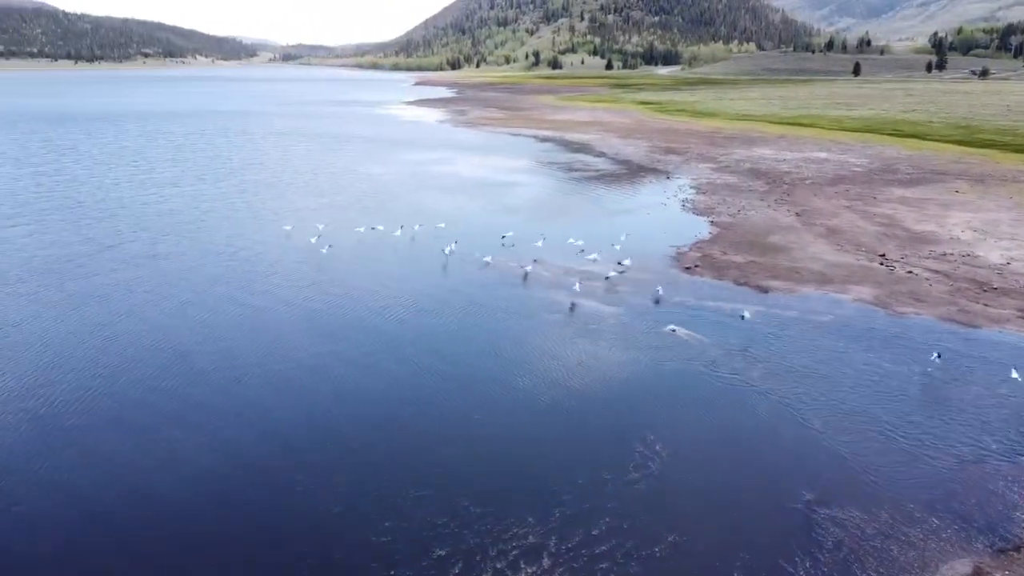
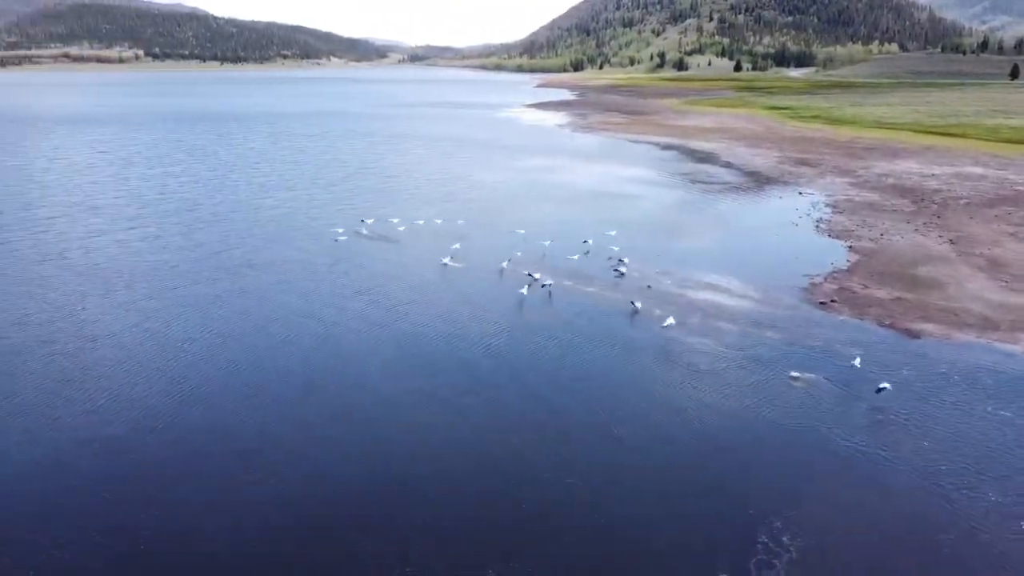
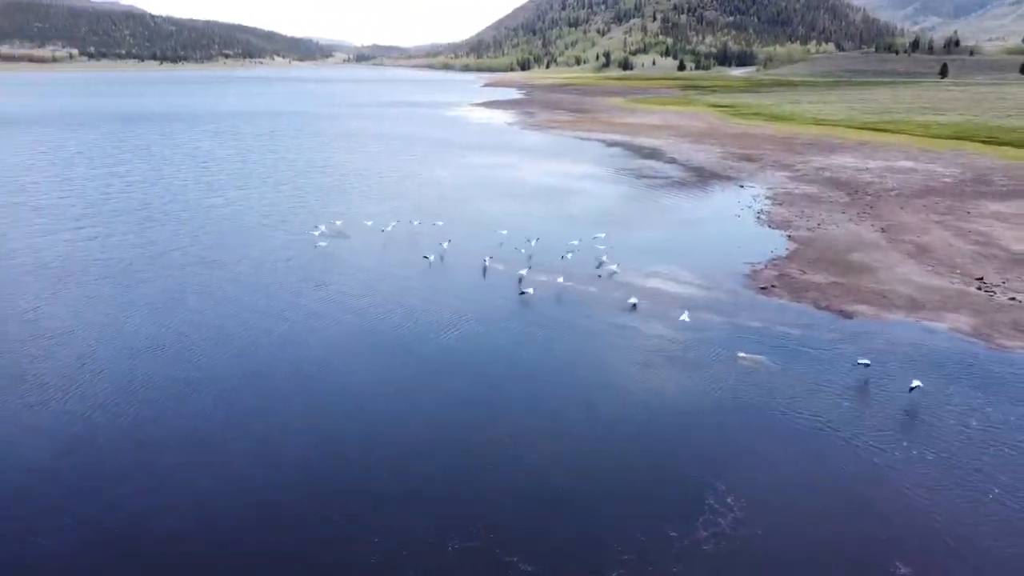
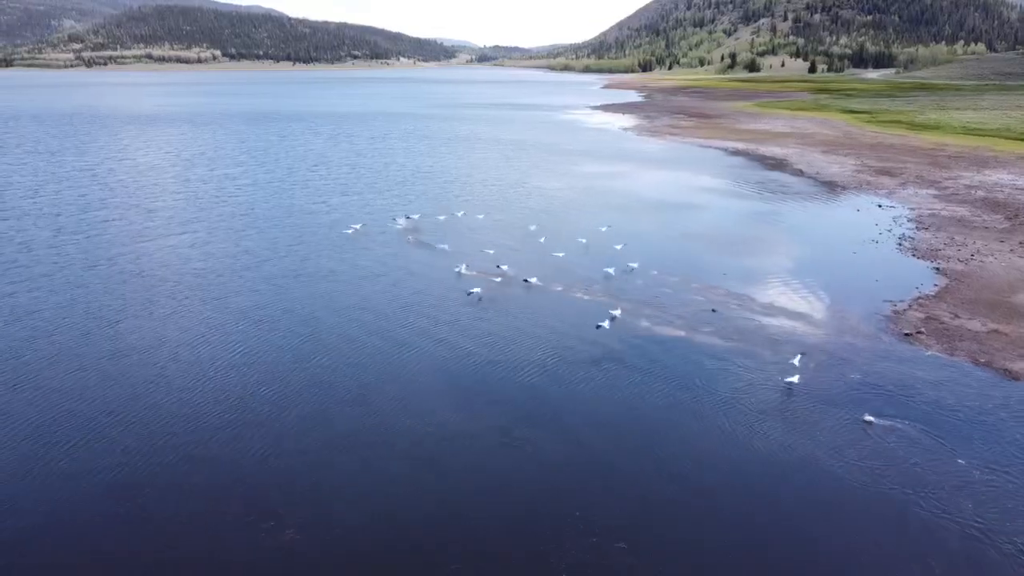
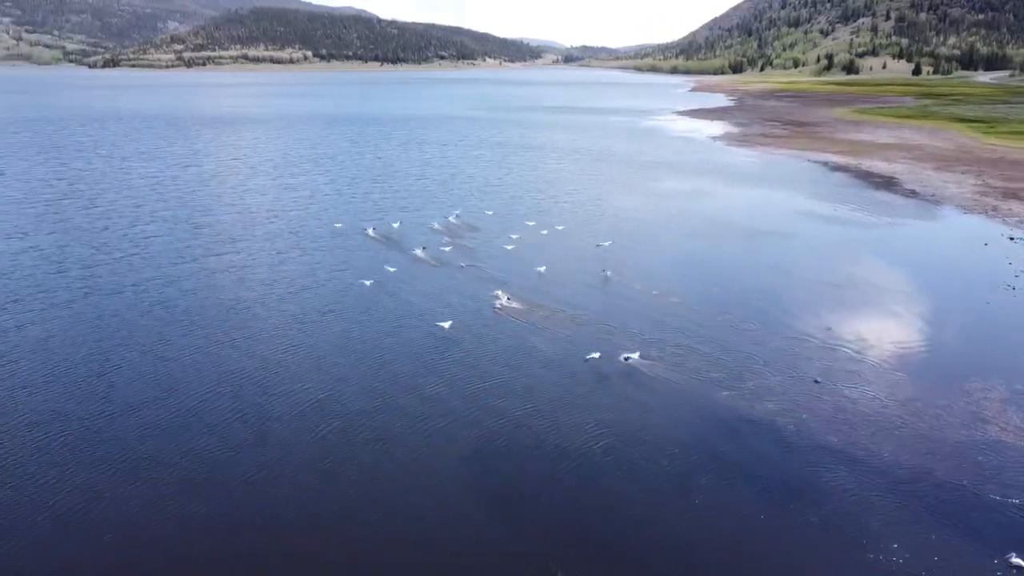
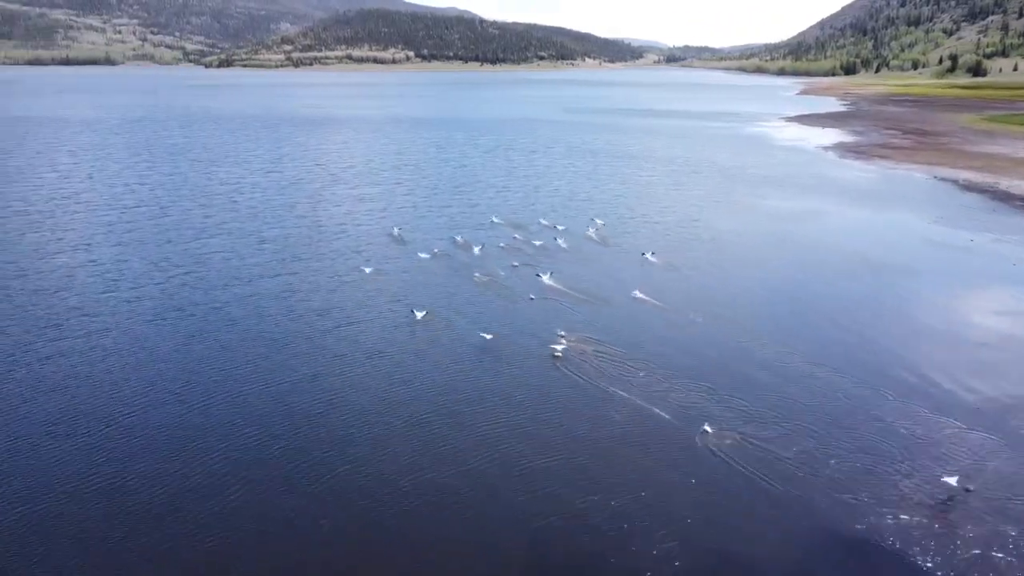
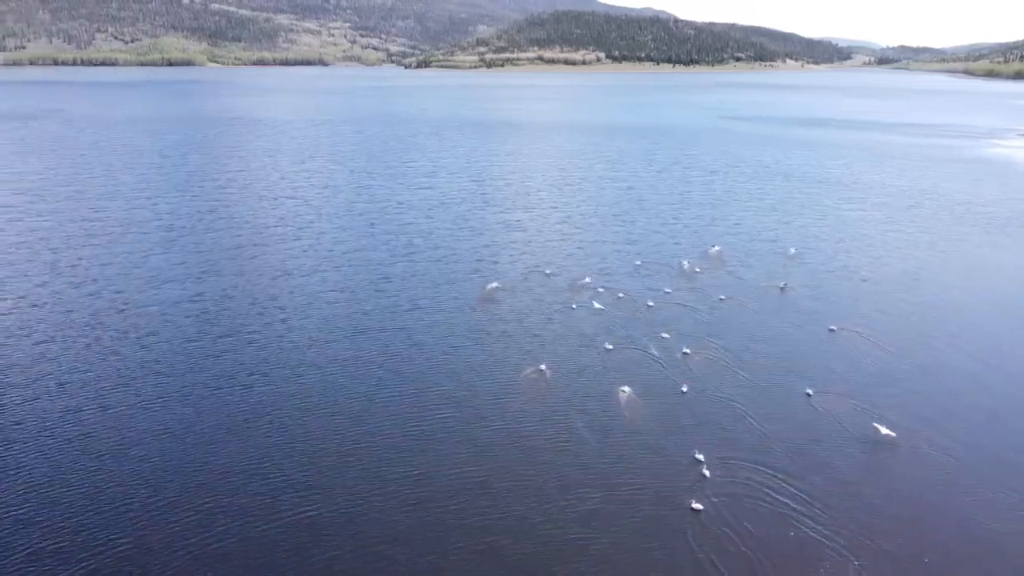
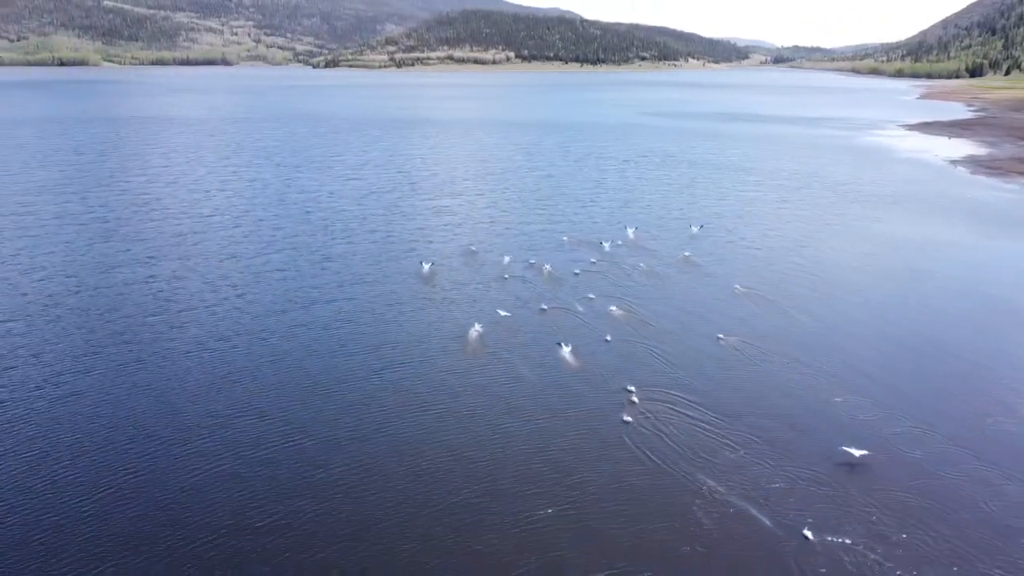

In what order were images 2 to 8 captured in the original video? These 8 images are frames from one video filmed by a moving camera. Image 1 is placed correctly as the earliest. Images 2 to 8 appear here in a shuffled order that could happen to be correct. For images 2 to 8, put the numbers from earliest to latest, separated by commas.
3, 2, 4, 5, 6, 8, 7
